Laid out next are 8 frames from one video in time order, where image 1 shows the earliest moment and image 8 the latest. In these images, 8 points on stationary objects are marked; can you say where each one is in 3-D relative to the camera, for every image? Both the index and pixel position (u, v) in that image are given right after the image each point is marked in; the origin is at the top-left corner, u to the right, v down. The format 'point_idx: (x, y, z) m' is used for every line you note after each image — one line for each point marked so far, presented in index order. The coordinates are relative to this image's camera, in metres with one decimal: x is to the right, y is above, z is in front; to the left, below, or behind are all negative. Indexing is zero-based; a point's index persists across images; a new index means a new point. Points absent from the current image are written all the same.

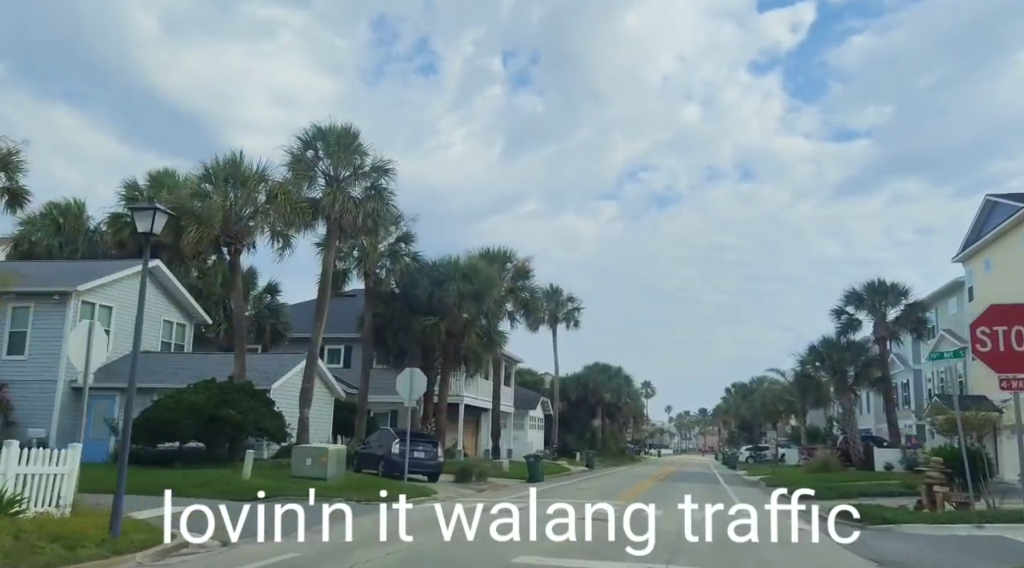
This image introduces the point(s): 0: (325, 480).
0: (-4.5, -4.7, +19.3) m
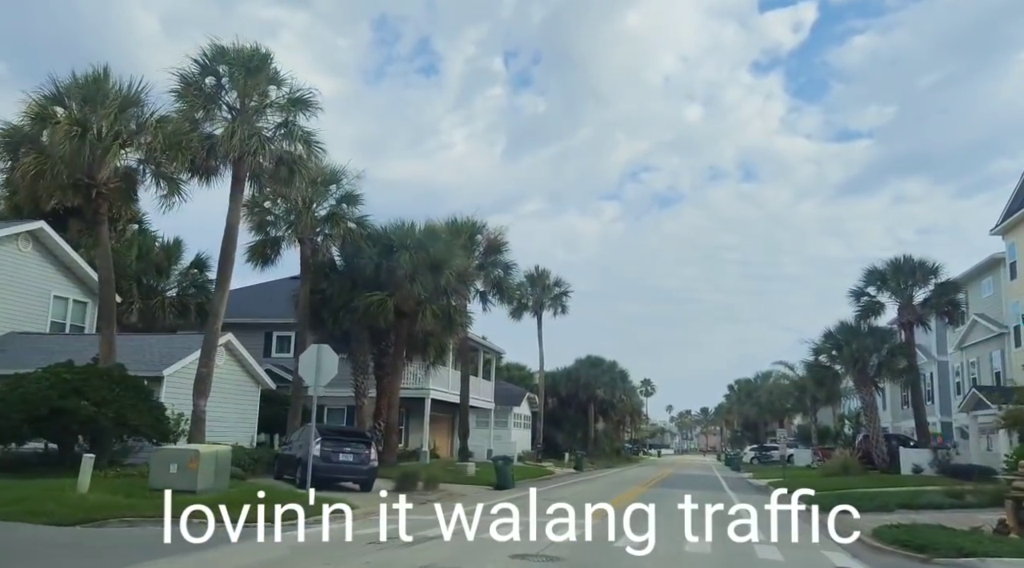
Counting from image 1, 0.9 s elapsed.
0: (-5.7, -3.7, +14.3) m
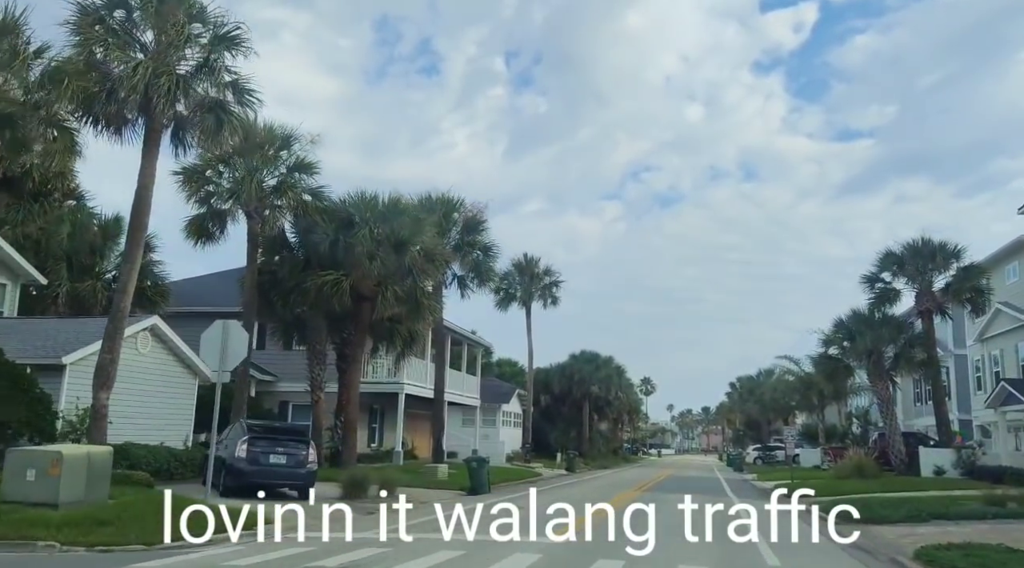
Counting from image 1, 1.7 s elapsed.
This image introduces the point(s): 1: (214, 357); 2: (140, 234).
0: (-6.4, -3.1, +11.3) m
1: (-4.7, -1.1, +12.6) m
2: (-7.6, +1.0, +16.5) m
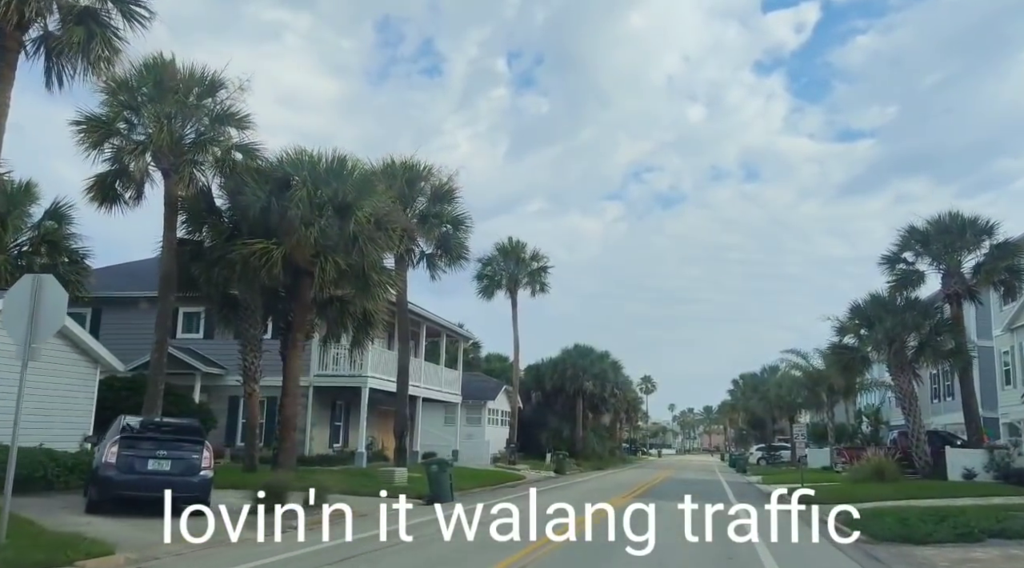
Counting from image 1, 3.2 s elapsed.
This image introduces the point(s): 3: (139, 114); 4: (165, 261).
0: (-7.3, -2.4, +7.8) m
1: (-5.5, -0.5, +9.1) m
2: (-8.5, +1.7, +13.0) m
3: (-8.8, +4.0, +19.0) m
4: (-8.3, +0.6, +19.5) m
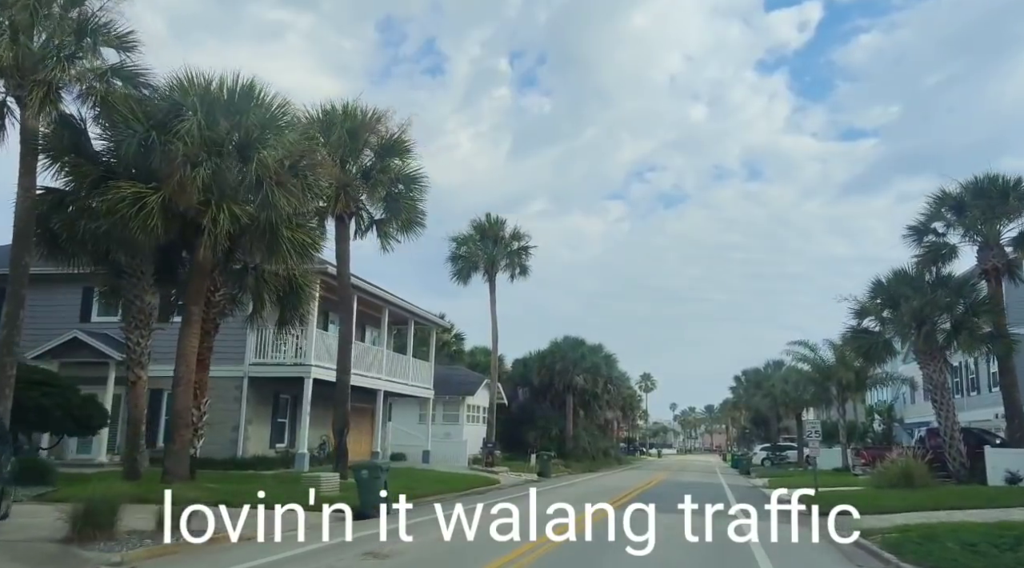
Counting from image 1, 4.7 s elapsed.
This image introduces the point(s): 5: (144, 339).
0: (-8.4, -1.6, +3.7) m
1: (-6.6, +0.4, +5.1) m
2: (-9.5, +2.5, +9.0) m
3: (-9.8, +4.8, +15.0) m
4: (-9.4, +1.4, +15.4) m
5: (-7.8, -1.2, +17.2) m
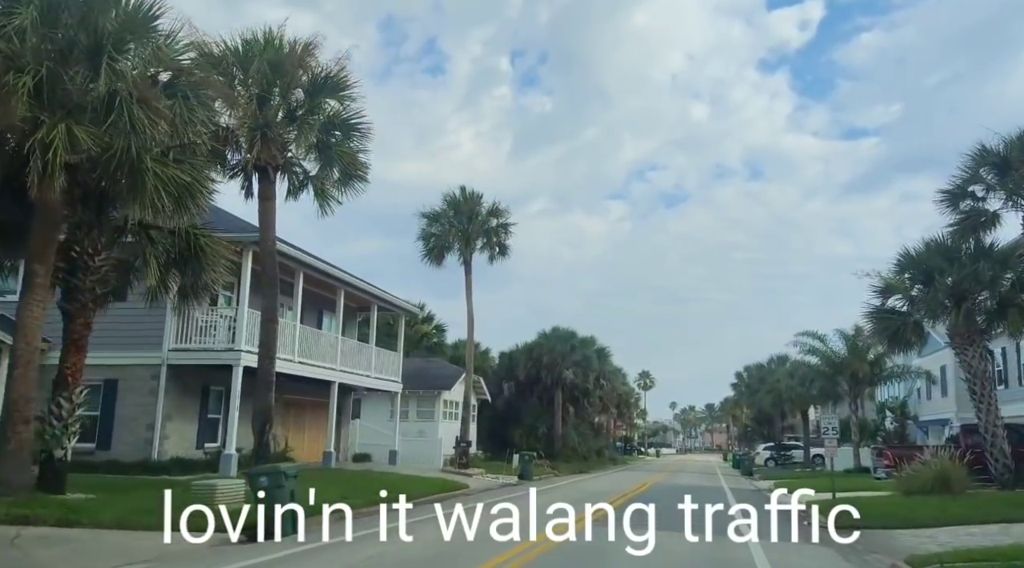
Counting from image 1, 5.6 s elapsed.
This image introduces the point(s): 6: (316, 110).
0: (-9.3, -0.9, 0.0) m
1: (-7.5, +1.1, +1.4) m
2: (-10.5, +3.3, +5.3) m
3: (-10.7, +5.6, +11.3) m
4: (-10.3, +2.1, +11.7) m
5: (-8.7, -0.4, +13.5) m
6: (-4.3, +3.9, +18.2) m
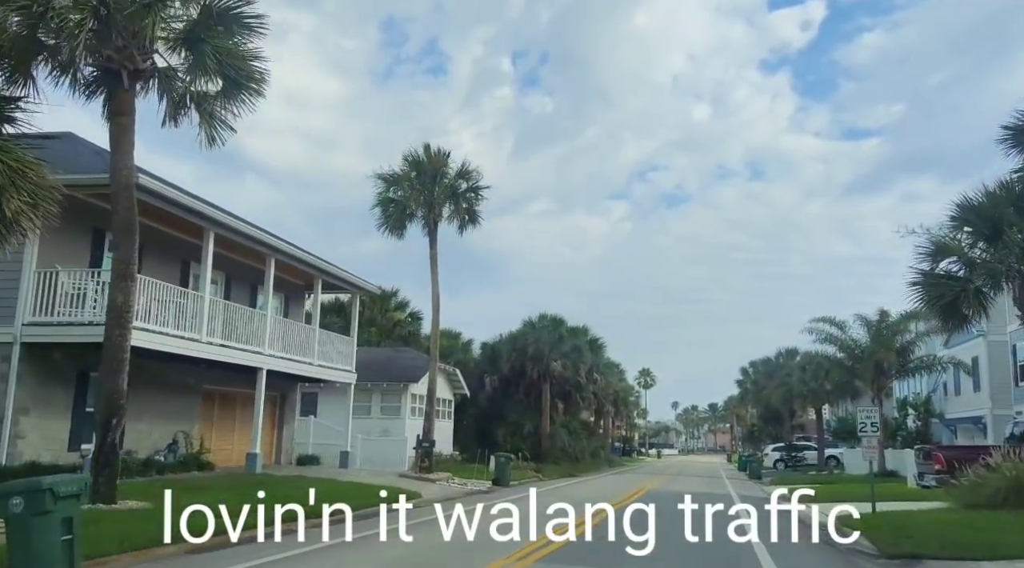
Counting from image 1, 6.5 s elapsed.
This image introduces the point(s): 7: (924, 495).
0: (-10.4, +0.1, -4.6) m
1: (-8.6, +2.0, -3.3) m
2: (-11.5, +4.2, +0.6) m
3: (-11.8, +6.5, +6.7) m
4: (-11.3, +3.0, +7.1) m
5: (-9.7, +0.5, +8.9) m
6: (-5.3, +4.8, +13.6) m
7: (+10.0, -5.1, +19.6) m
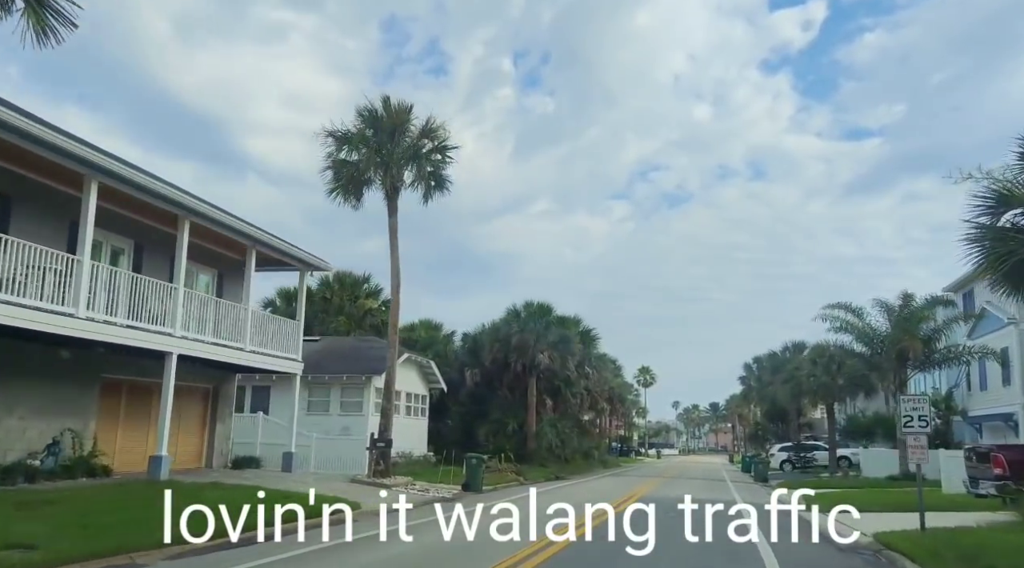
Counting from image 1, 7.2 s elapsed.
0: (-11.3, +0.8, -8.4) m
1: (-9.5, +2.8, -7.0) m
2: (-12.4, +5.0, -3.1) m
3: (-12.7, +7.2, +2.9) m
4: (-12.2, +3.8, +3.3) m
5: (-10.6, +1.2, +5.1) m
6: (-6.2, +5.5, +9.8) m
7: (+9.1, -4.4, +15.8) m
